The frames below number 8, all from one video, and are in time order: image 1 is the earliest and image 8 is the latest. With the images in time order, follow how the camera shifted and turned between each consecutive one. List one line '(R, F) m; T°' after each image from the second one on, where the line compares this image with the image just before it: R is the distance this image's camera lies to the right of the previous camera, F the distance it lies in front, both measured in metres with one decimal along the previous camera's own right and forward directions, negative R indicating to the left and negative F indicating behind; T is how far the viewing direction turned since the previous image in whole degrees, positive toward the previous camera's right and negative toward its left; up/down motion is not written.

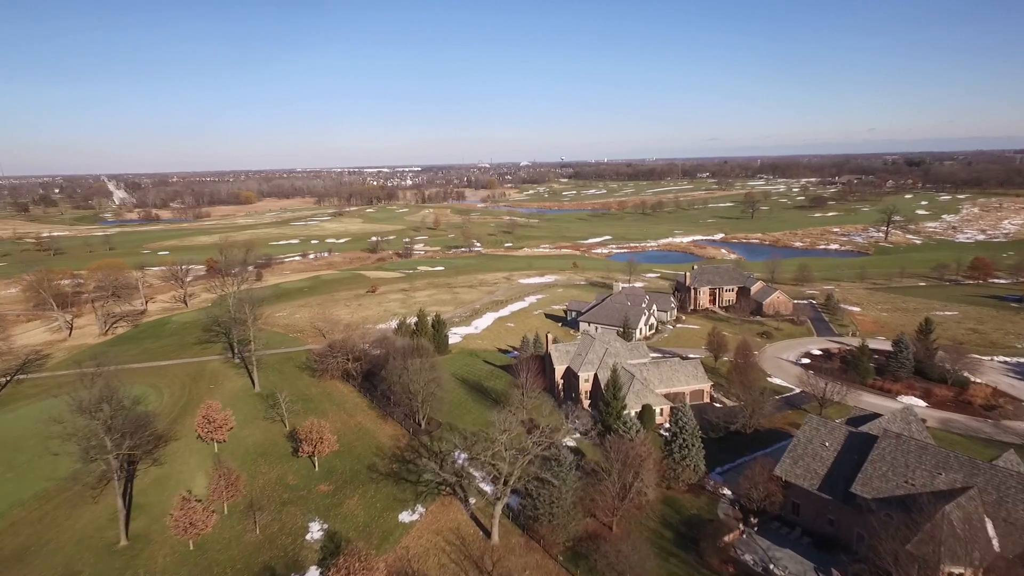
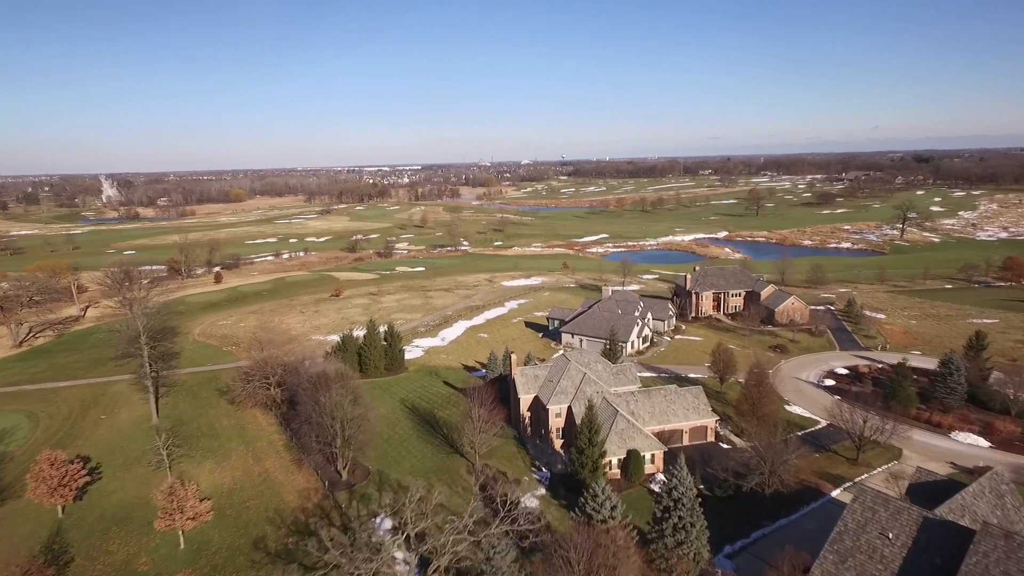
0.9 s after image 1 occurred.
(+3.2, +10.4) m; 0°
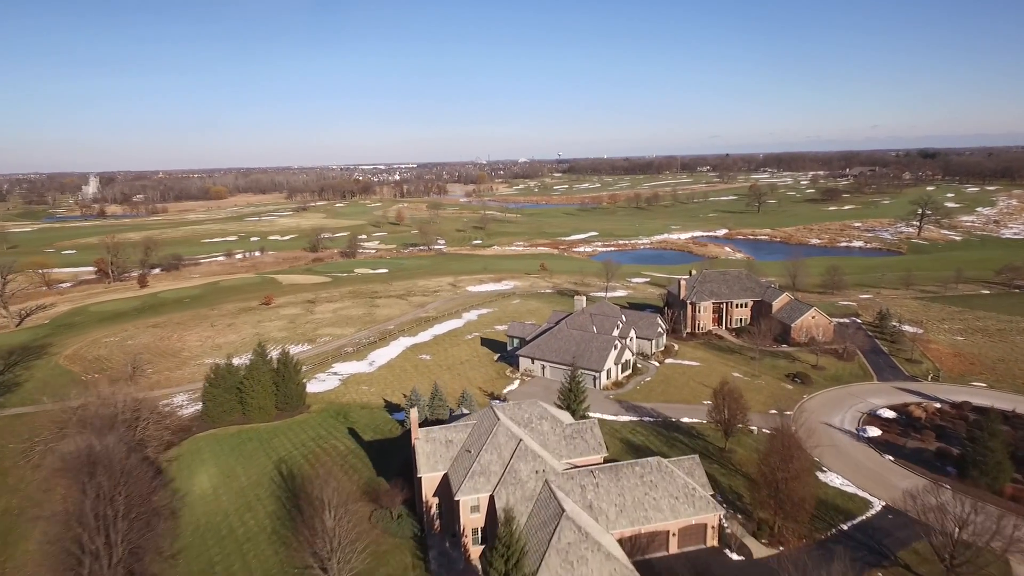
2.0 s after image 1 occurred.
(+4.4, +13.9) m; 0°
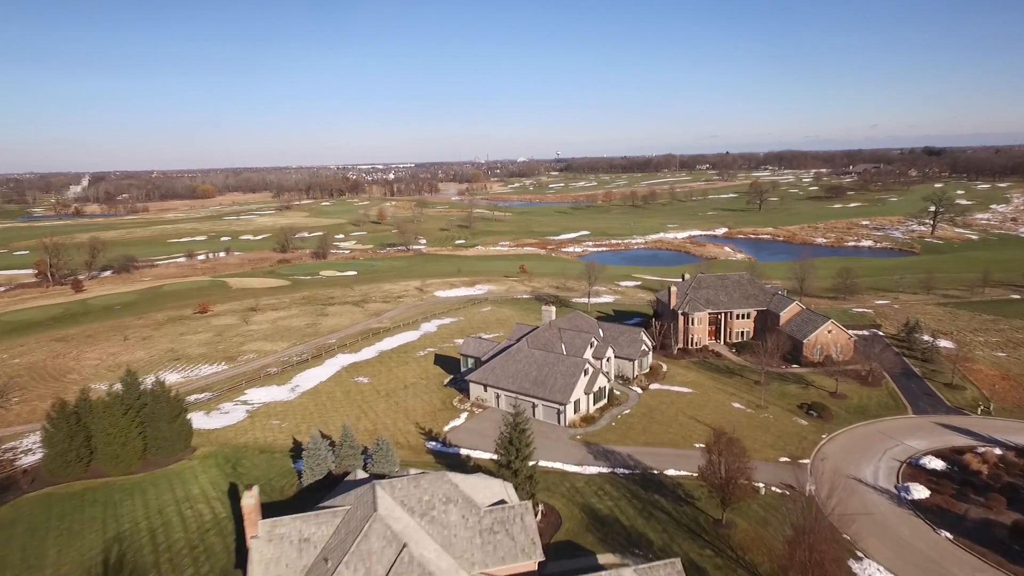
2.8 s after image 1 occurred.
(+3.4, +9.2) m; 0°
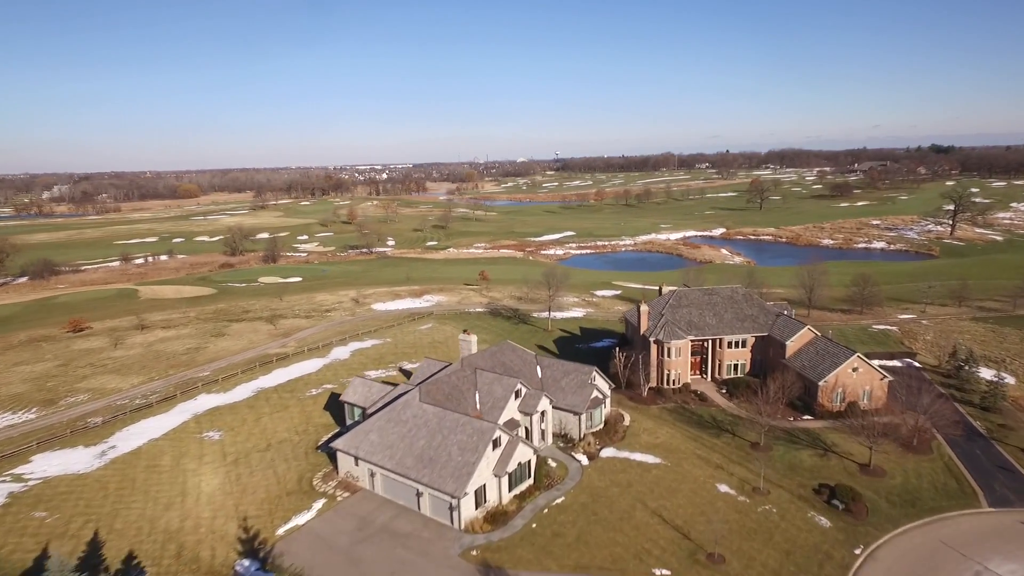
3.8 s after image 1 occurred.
(+5.1, +12.3) m; 0°
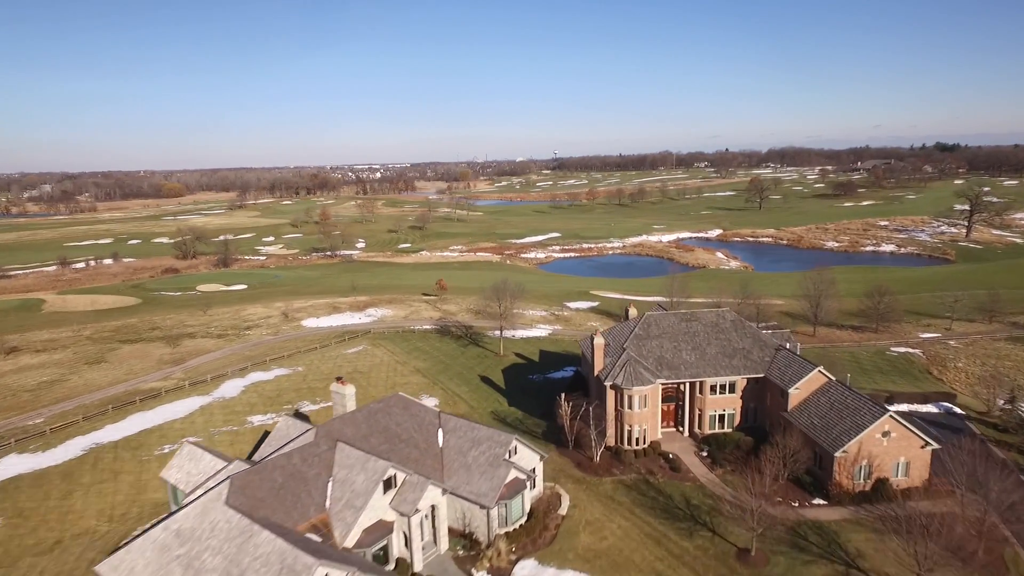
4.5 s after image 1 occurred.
(+4.1, +9.4) m; 0°
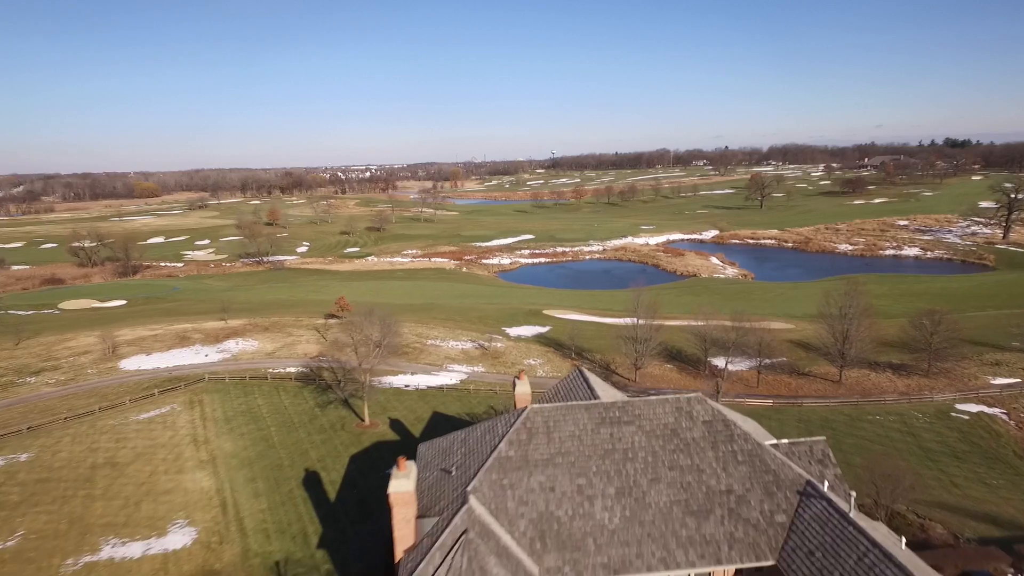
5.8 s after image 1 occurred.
(+6.3, +15.6) m; 0°
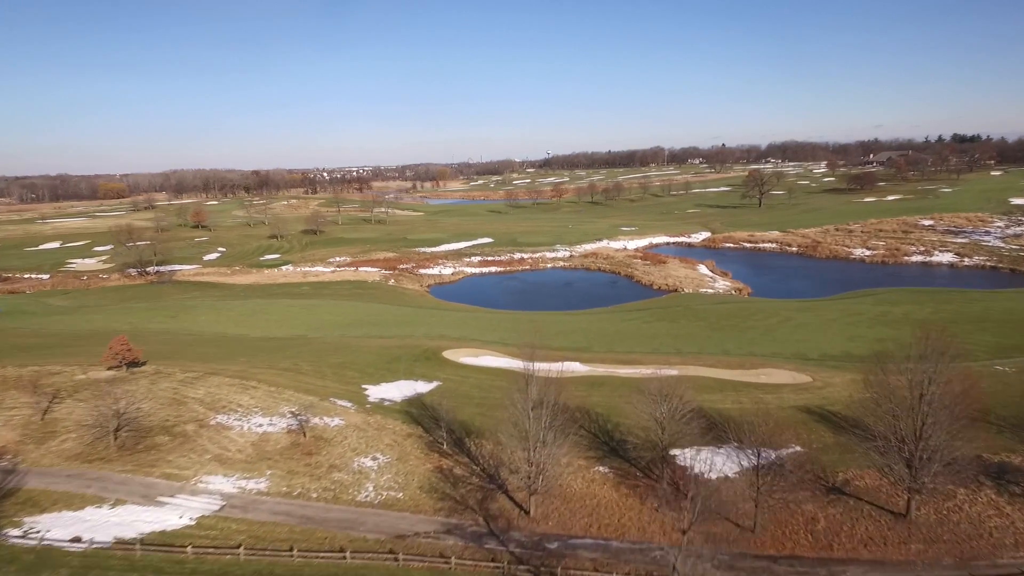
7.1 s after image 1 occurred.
(+7.0, +17.1) m; 0°
